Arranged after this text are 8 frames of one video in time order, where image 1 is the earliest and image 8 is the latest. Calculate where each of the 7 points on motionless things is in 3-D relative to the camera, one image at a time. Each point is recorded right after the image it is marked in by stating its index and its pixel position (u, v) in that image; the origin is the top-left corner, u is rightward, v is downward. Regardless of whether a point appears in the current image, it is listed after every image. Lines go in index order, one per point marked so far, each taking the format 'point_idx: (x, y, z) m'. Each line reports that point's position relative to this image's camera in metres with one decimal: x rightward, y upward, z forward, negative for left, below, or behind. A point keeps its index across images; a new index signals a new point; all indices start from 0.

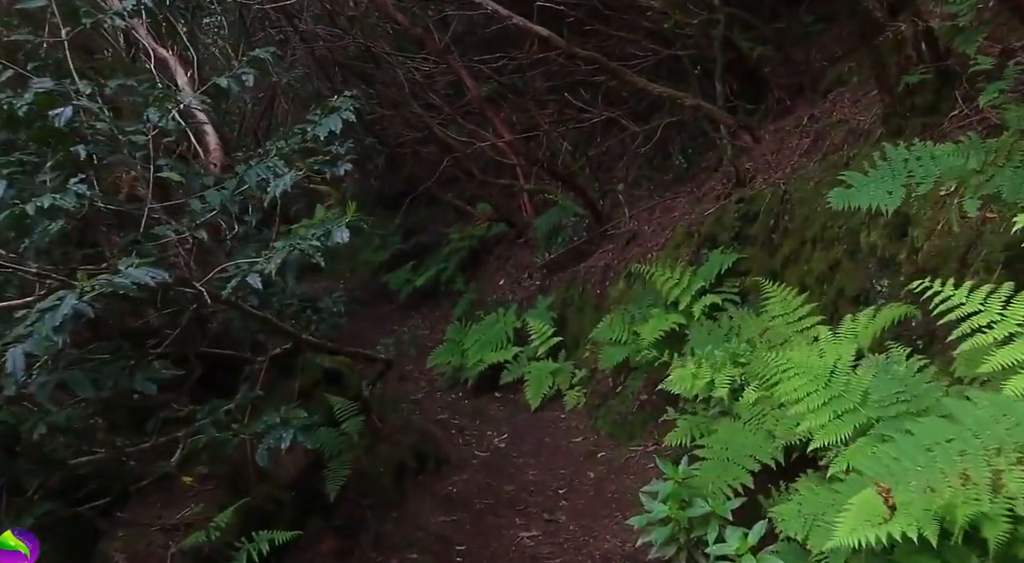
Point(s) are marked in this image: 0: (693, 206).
0: (+1.7, +0.7, +8.7) m
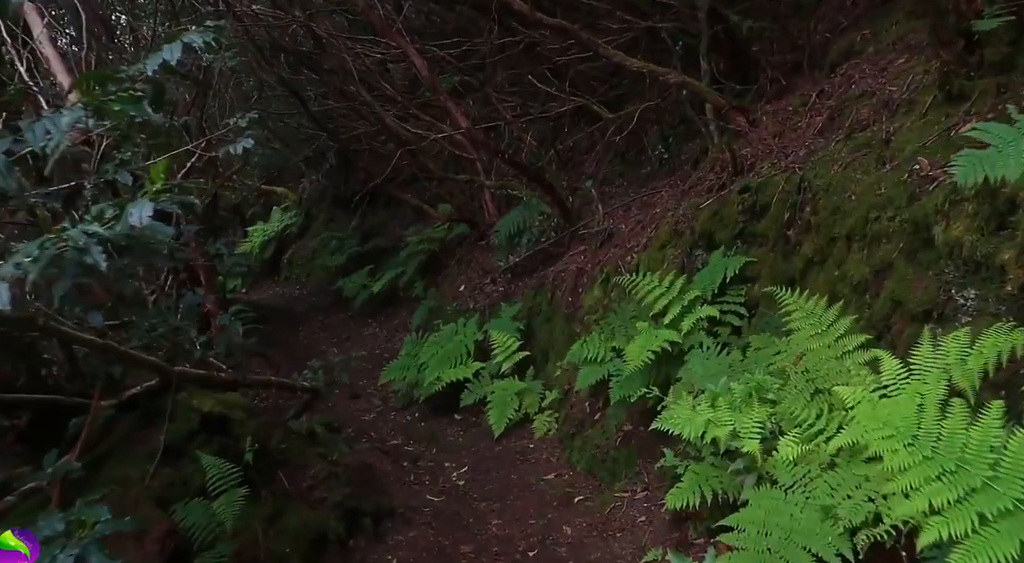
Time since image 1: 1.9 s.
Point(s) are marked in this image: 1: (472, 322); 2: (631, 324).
0: (+1.4, +0.7, +7.5) m
1: (-0.4, -0.4, +9.7) m
2: (+0.8, -0.3, +6.4) m
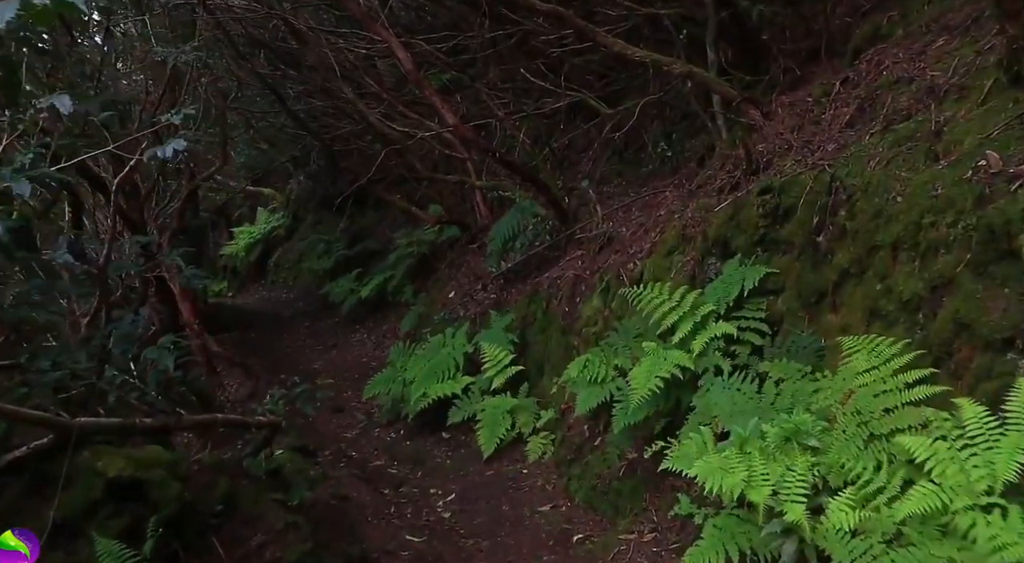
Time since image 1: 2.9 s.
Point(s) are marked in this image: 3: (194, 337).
0: (+1.3, +0.6, +6.8) m
1: (-0.5, -0.5, +9.0) m
2: (+0.8, -0.4, +5.7) m
3: (-3.9, -0.7, +11.3) m
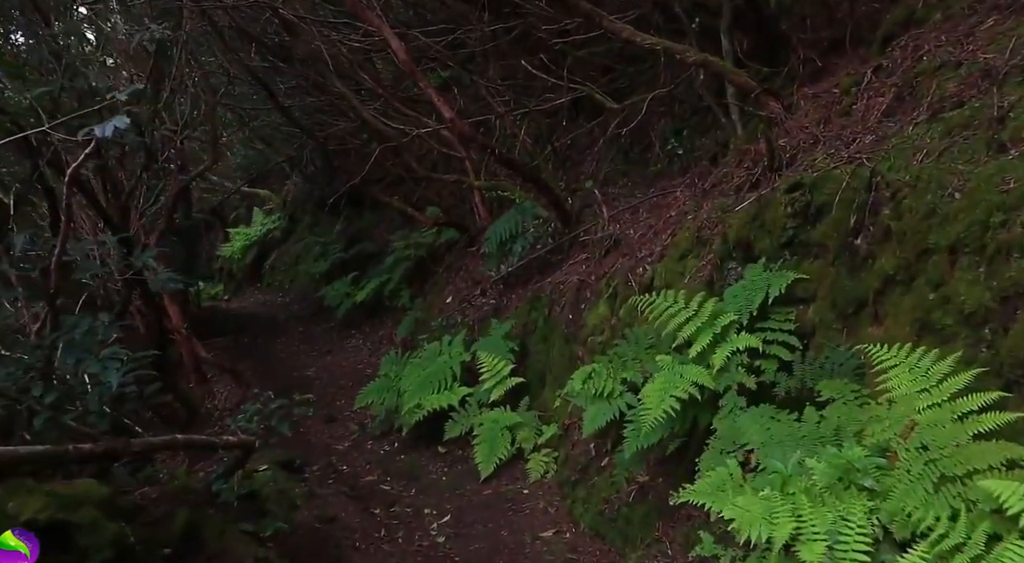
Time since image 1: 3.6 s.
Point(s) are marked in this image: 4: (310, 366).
0: (+1.3, +0.6, +6.3) m
1: (-0.5, -0.5, +8.5) m
2: (+0.8, -0.4, +5.2) m
3: (-3.9, -0.7, +10.8) m
4: (-2.6, -1.1, +11.8) m
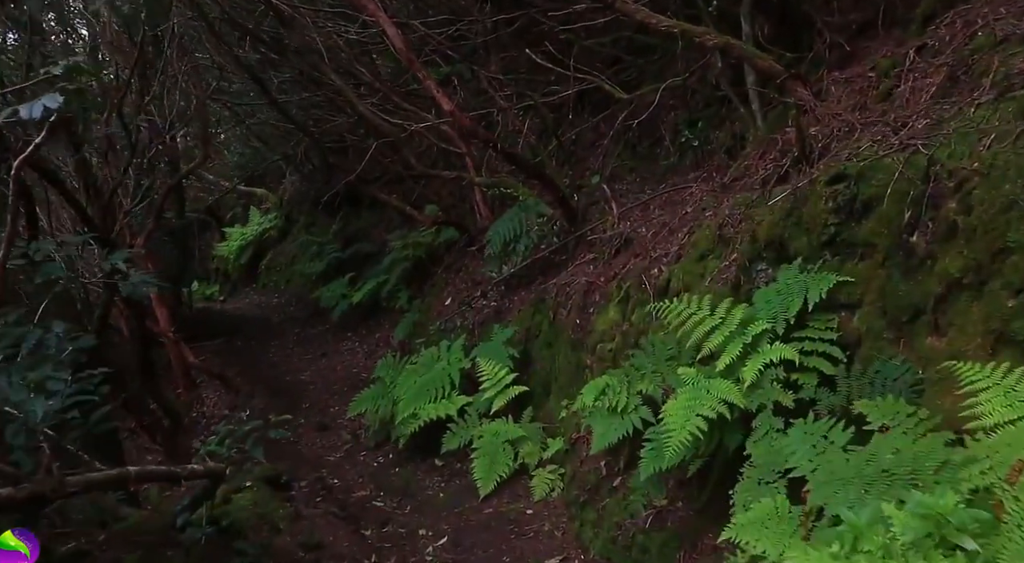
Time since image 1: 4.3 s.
0: (+1.3, +0.5, +5.8) m
1: (-0.5, -0.6, +8.0) m
2: (+0.8, -0.4, +4.7) m
3: (-3.9, -0.7, +10.3) m
4: (-2.6, -1.1, +11.3) m
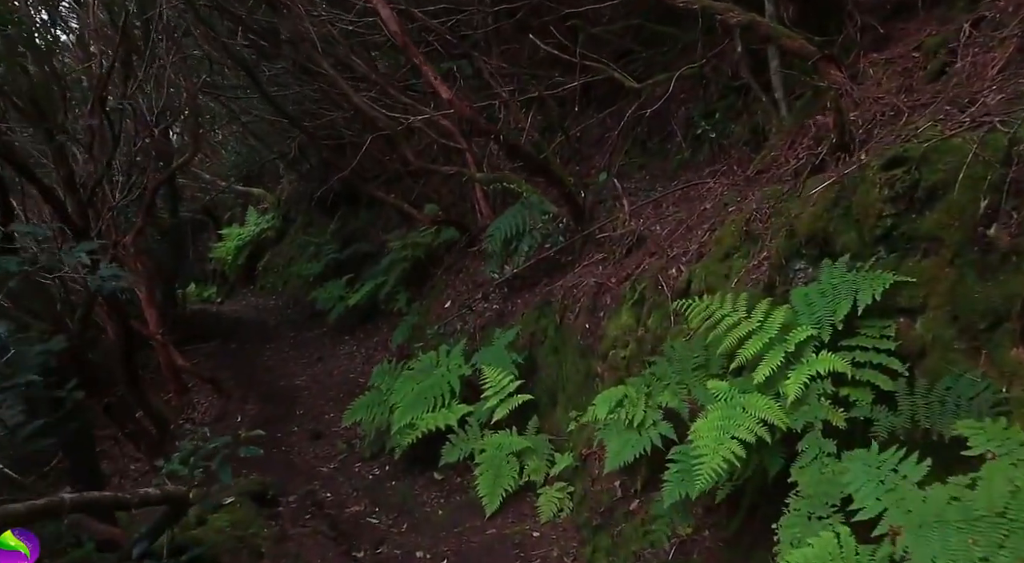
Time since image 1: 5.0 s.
0: (+1.4, +0.5, +5.4) m
1: (-0.4, -0.6, +7.5) m
2: (+0.8, -0.4, +4.2) m
3: (-3.8, -0.7, +9.8) m
4: (-2.5, -1.1, +10.8) m
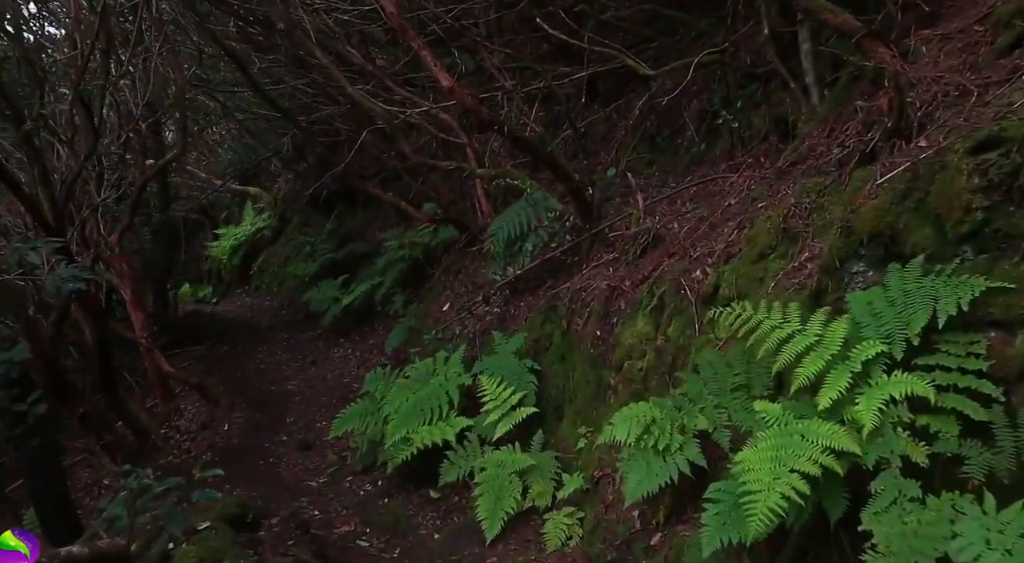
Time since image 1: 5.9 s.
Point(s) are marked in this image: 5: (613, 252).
0: (+1.4, +0.5, +4.8) m
1: (-0.4, -0.6, +6.9) m
2: (+0.8, -0.5, +3.7) m
3: (-3.8, -0.7, +9.2) m
4: (-2.5, -1.1, +10.2) m
5: (+0.7, +0.2, +6.6) m
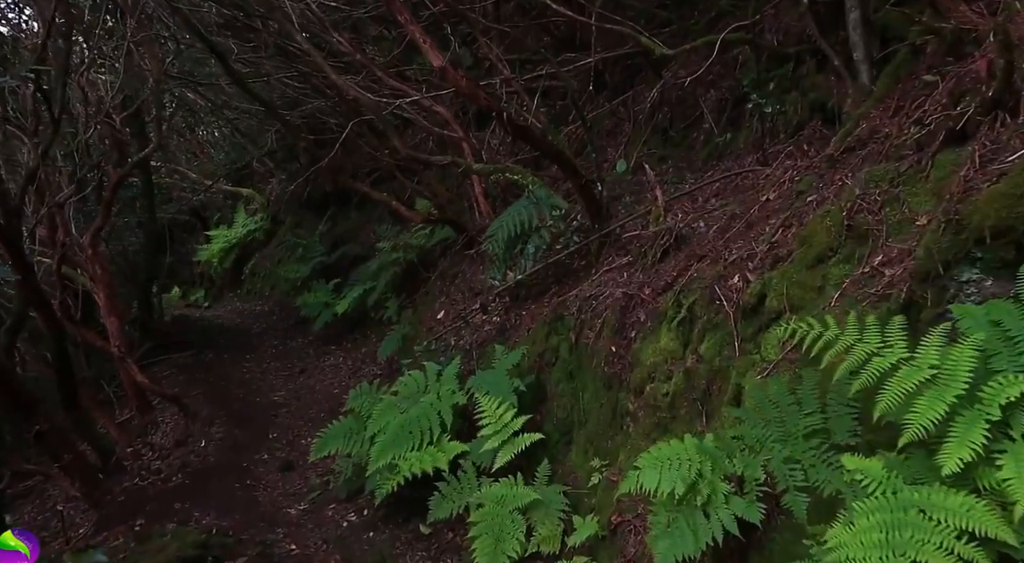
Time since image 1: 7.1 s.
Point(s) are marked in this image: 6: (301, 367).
0: (+1.4, +0.5, +4.0) m
1: (-0.4, -0.6, +6.1) m
2: (+0.9, -0.5, +2.9) m
3: (-3.8, -0.8, +8.5) m
4: (-2.5, -1.2, +9.4) m
5: (+0.7, +0.2, +5.8) m
6: (-2.4, -1.0, +10.0) m
